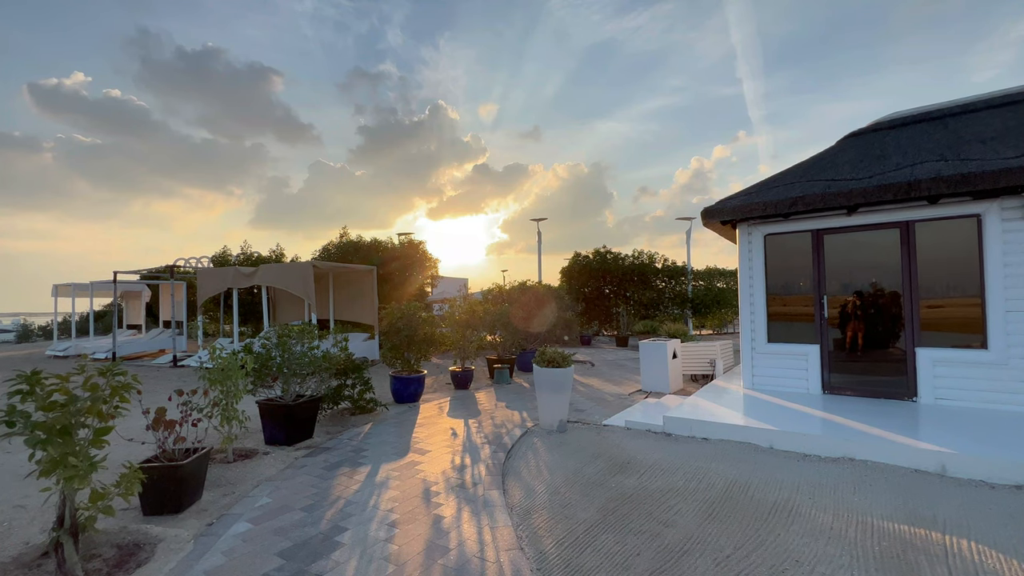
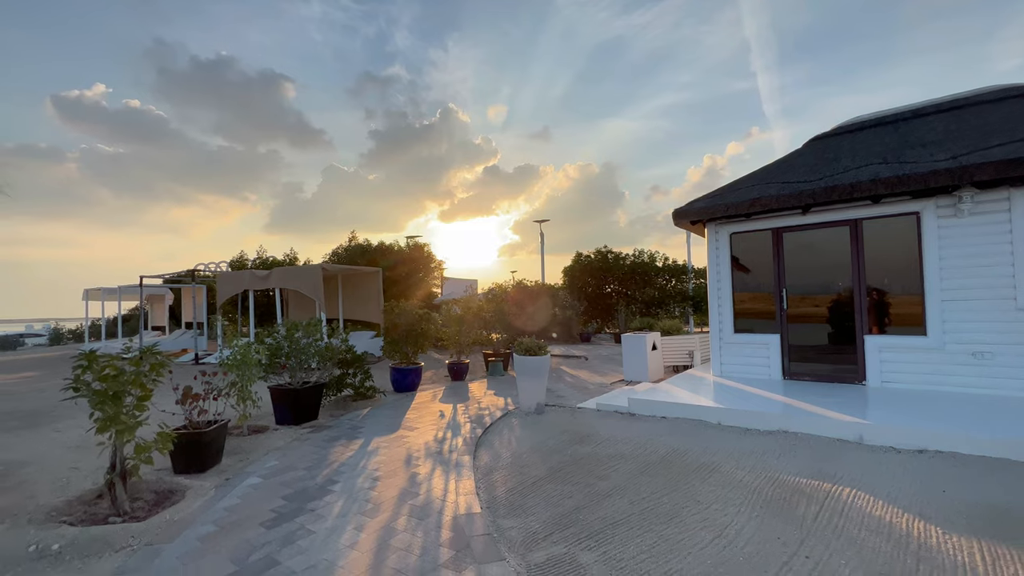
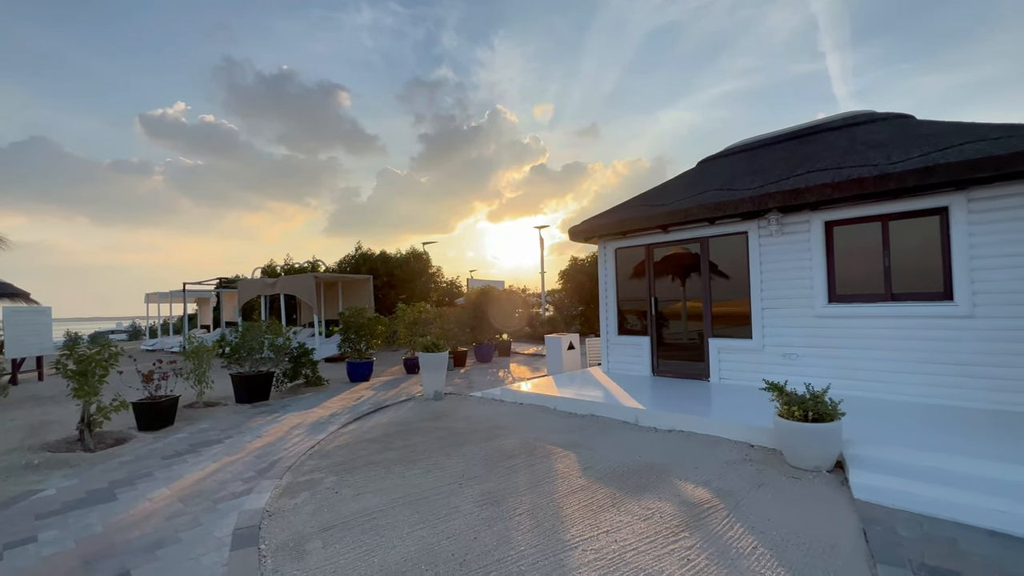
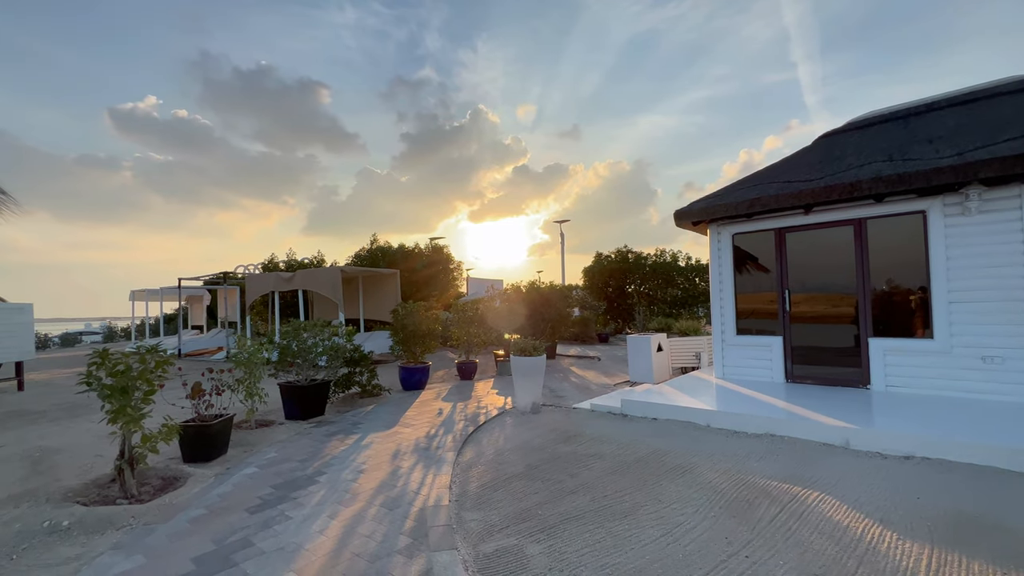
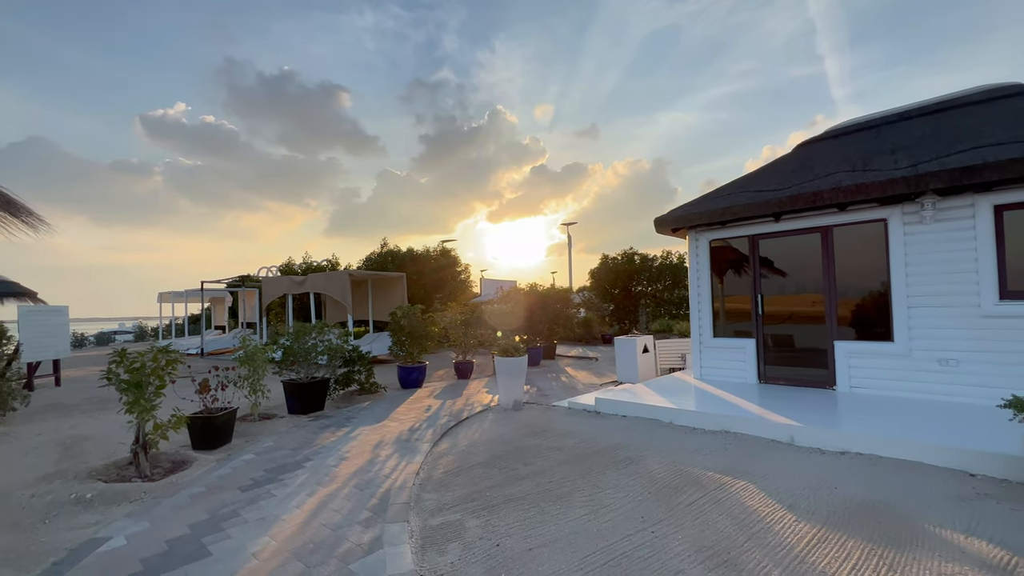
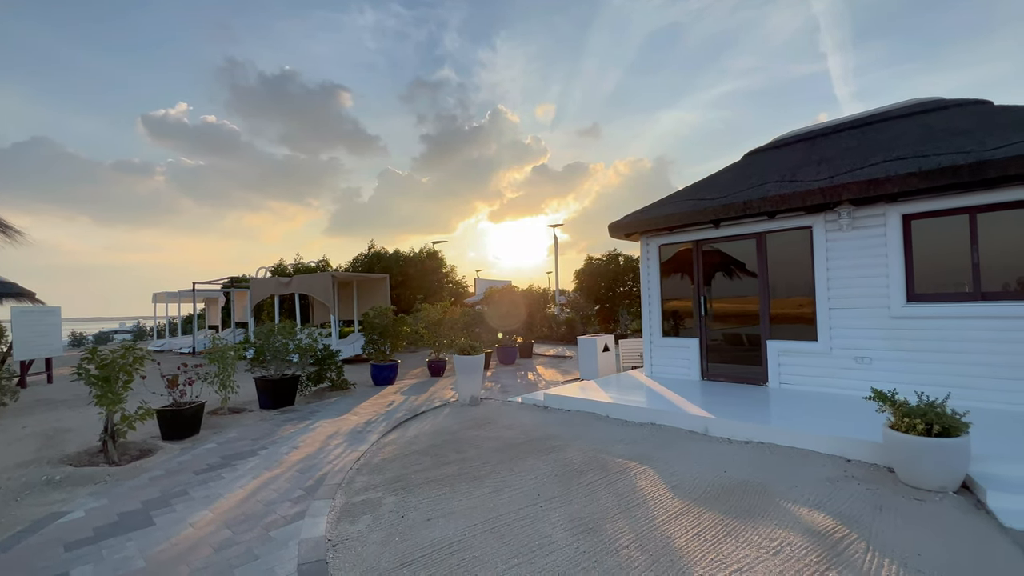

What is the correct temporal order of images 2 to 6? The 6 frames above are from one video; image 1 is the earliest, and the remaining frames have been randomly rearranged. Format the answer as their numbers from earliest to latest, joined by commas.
2, 4, 5, 6, 3
